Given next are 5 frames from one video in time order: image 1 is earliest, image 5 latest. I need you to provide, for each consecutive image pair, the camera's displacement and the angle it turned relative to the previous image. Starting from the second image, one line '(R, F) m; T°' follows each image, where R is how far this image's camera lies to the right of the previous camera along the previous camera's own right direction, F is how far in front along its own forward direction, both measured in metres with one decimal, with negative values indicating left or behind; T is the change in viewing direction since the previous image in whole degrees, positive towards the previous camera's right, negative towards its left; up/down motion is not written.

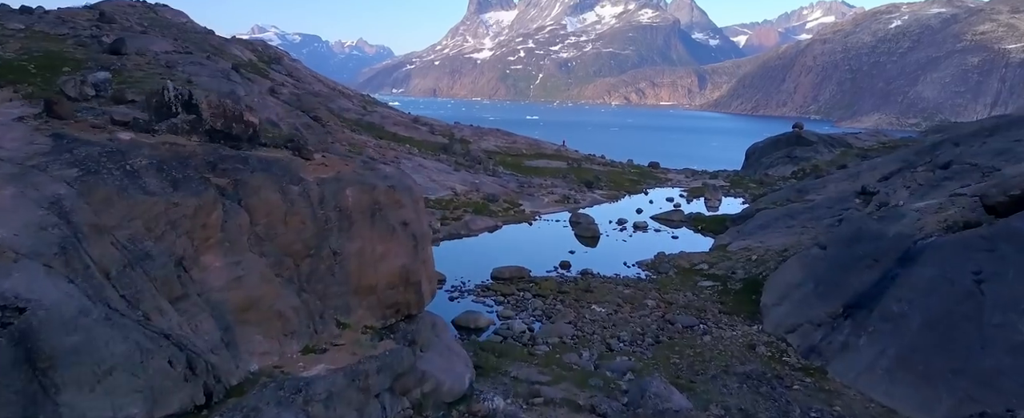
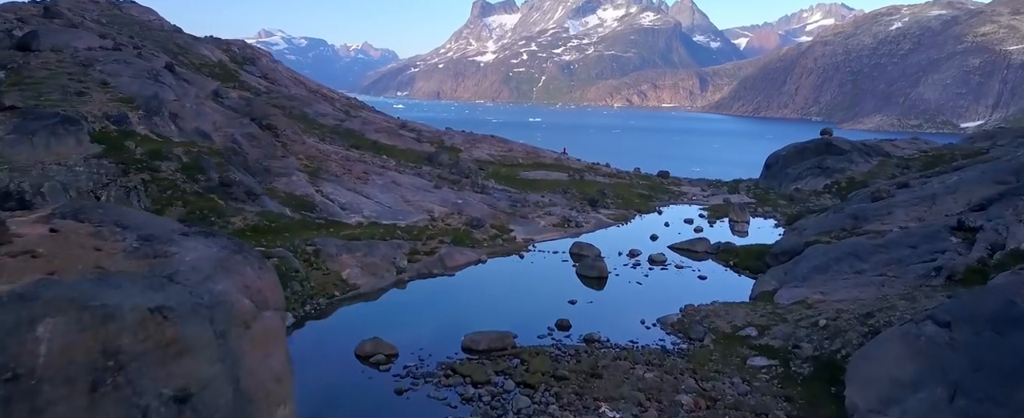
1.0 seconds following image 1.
(+1.0, +11.4) m; 0°
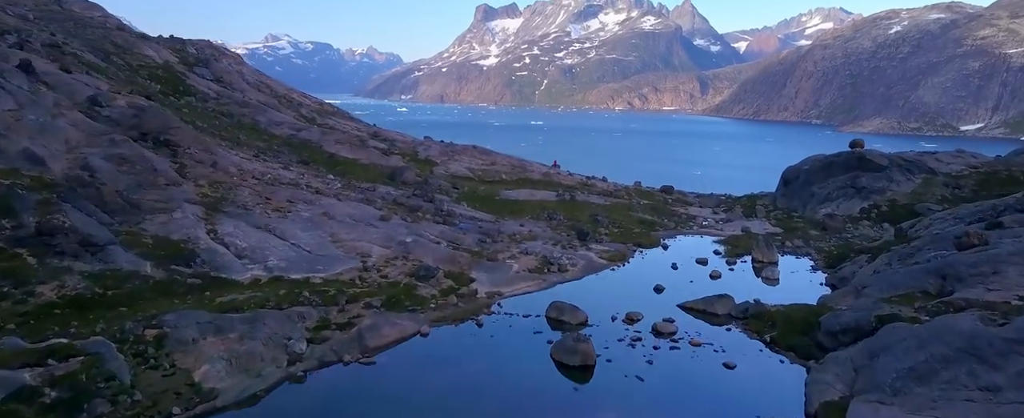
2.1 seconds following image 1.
(+2.3, +13.4) m; 0°
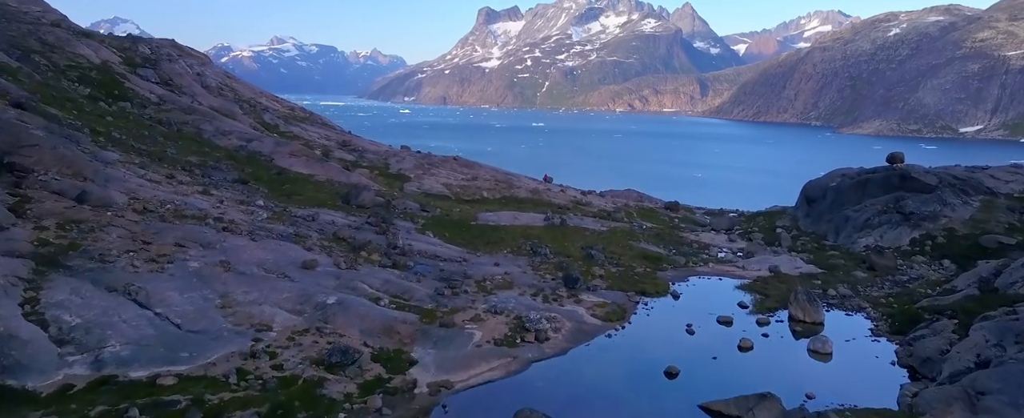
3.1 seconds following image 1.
(+1.9, +12.2) m; 0°
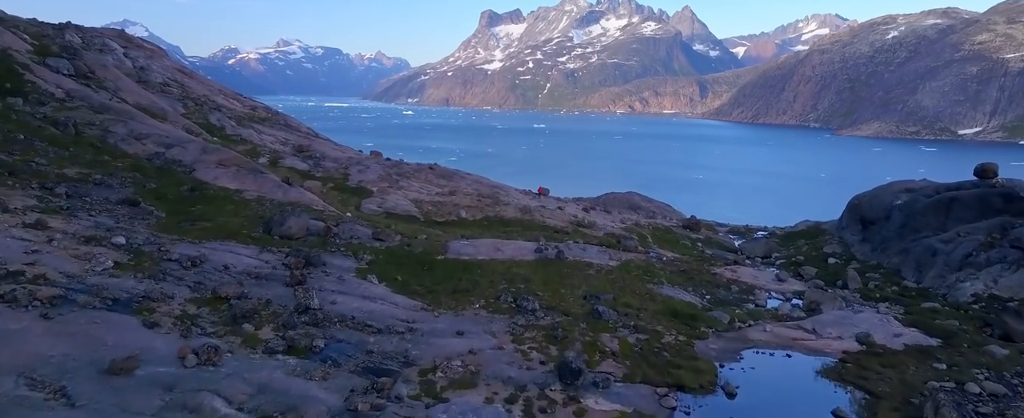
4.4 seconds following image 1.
(+1.4, +16.1) m; 0°
